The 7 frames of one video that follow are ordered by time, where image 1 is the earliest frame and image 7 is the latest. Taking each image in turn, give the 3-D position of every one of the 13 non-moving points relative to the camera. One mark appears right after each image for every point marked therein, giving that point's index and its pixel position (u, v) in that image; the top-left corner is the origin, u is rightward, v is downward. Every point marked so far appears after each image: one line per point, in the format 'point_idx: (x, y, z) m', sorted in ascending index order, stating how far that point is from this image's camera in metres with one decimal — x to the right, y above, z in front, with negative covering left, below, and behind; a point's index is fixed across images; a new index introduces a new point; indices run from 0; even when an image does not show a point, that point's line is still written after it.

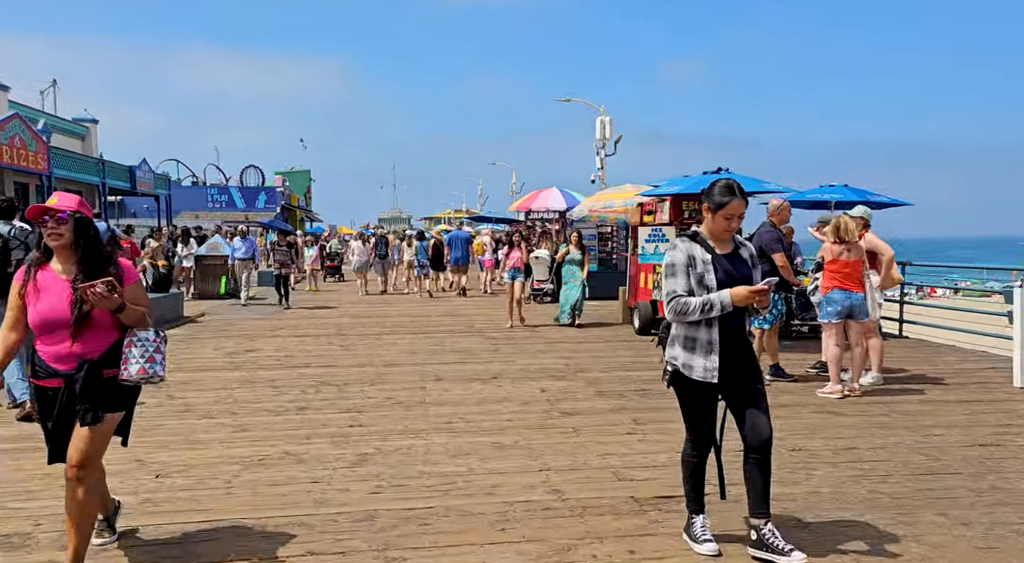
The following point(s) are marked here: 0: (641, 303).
0: (+1.7, -0.3, +13.8) m
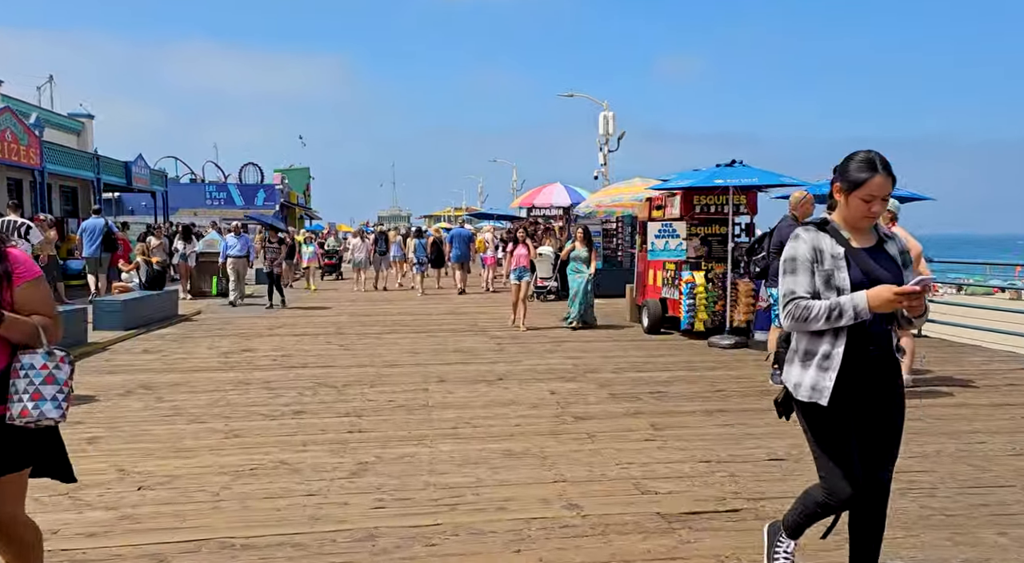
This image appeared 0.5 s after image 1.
0: (+1.8, -0.3, +13.4) m
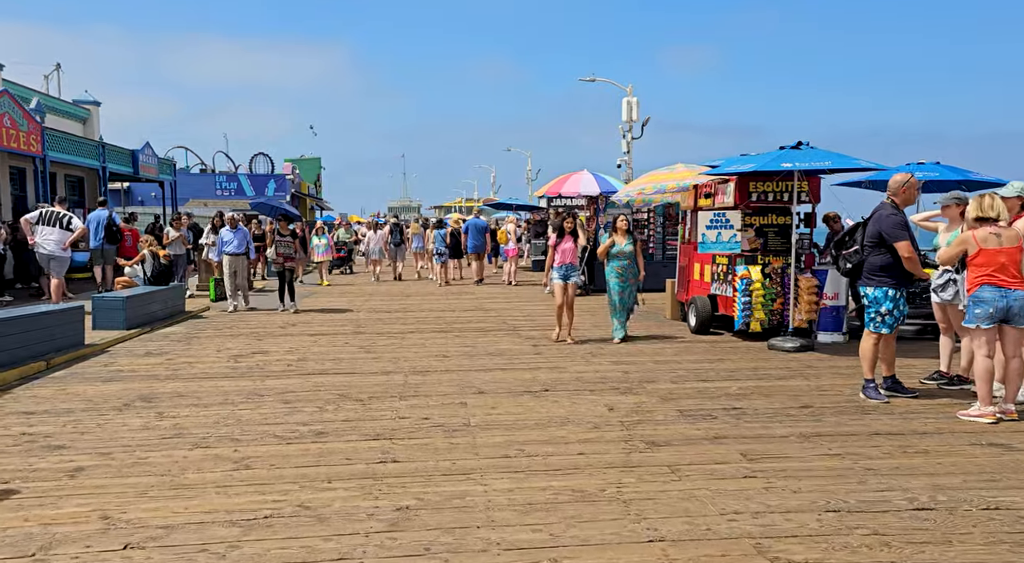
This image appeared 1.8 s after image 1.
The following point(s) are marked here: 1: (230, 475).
0: (+2.2, -0.2, +12.2) m
1: (-1.6, -1.1, +5.7) m
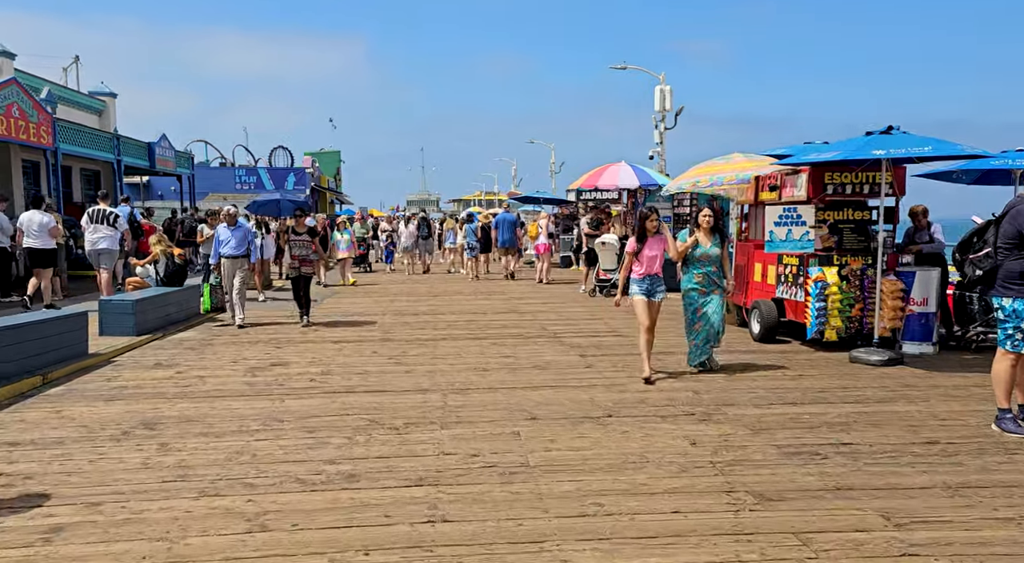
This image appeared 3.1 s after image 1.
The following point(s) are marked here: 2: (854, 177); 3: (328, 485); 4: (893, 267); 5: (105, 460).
0: (+2.7, -0.2, +11.0) m
1: (-1.2, -1.2, +4.6) m
2: (+3.5, +1.1, +10.5) m
3: (-1.0, -1.1, +5.5) m
4: (+3.8, +0.1, +10.2) m
5: (-2.5, -1.1, +6.2) m
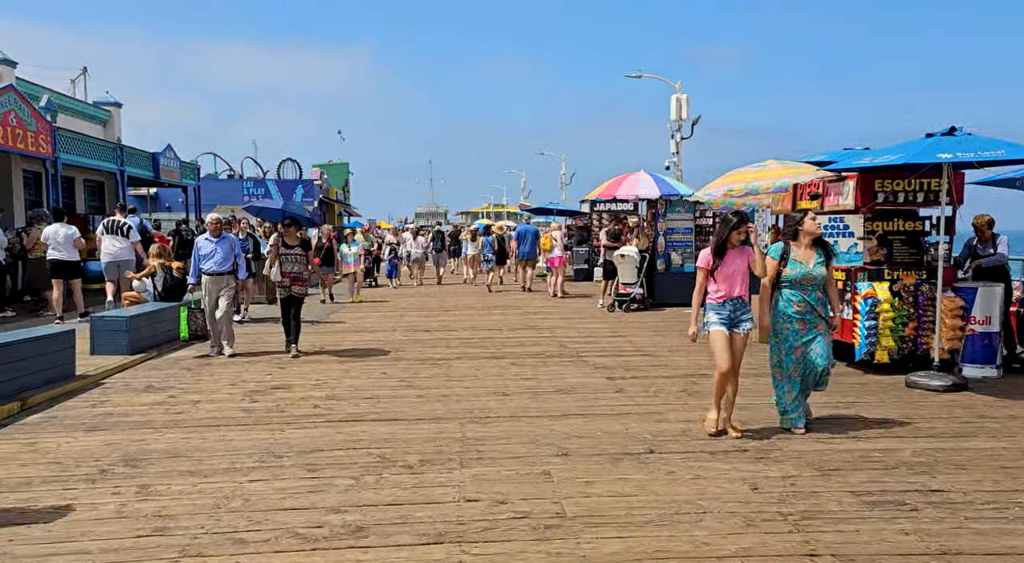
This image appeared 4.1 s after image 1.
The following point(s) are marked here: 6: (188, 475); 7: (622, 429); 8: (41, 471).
0: (+2.9, -0.4, +10.1) m
1: (-1.1, -1.2, +3.7) m
2: (+3.7, +0.9, +9.6) m
3: (-0.8, -1.2, +4.7) m
4: (+4.0, 0.0, +9.3) m
5: (-2.3, -1.2, +5.4) m
6: (-2.0, -1.2, +6.1) m
7: (+0.8, -1.0, +7.2) m
8: (-2.9, -1.2, +6.2) m
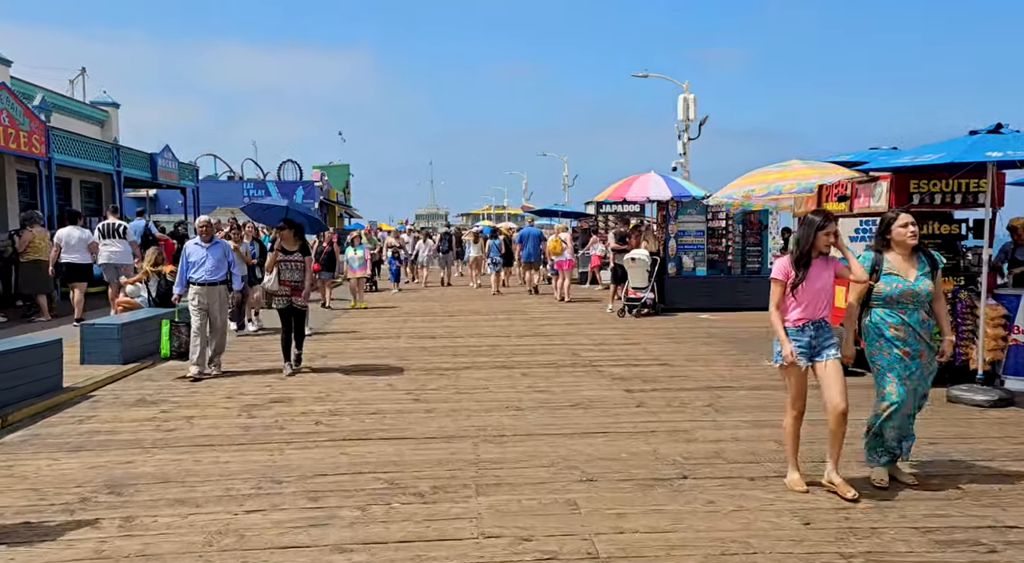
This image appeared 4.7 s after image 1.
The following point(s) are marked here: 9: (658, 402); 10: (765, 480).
0: (+3.1, -0.5, +9.6) m
1: (-0.9, -1.3, +3.2) m
2: (+3.9, +0.9, +9.1) m
3: (-0.7, -1.2, +4.1) m
4: (+4.1, -0.1, +8.8) m
5: (-2.2, -1.3, +4.9) m
6: (-1.8, -1.2, +5.5) m
7: (+0.9, -1.1, +6.7) m
8: (-2.8, -1.2, +5.7) m
9: (+1.2, -1.0, +8.6) m
10: (+1.5, -1.1, +5.8) m
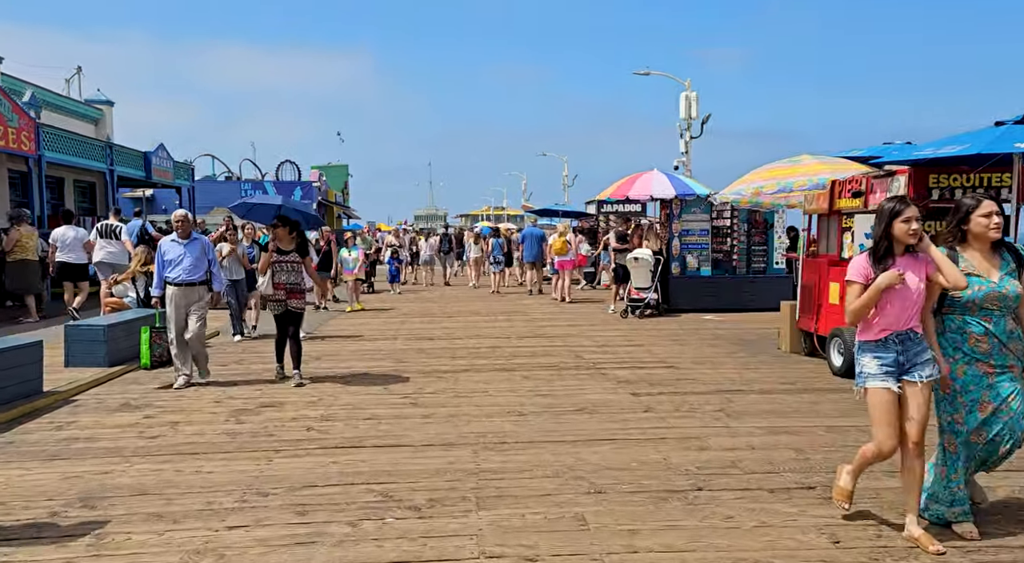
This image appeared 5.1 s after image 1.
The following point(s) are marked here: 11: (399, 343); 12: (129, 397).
0: (+3.1, -0.4, +9.2) m
1: (-0.9, -1.3, +2.8) m
2: (+3.9, +0.9, +8.7) m
3: (-0.7, -1.2, +3.7) m
4: (+4.2, -0.1, +8.4) m
5: (-2.2, -1.2, +4.5) m
6: (-1.8, -1.2, +5.1) m
7: (+0.9, -1.1, +6.3) m
8: (-2.8, -1.2, +5.3) m
9: (+1.2, -1.0, +8.2) m
10: (+1.5, -1.1, +5.4) m
11: (-1.4, -0.8, +12.9) m
12: (-3.4, -1.0, +8.9) m
